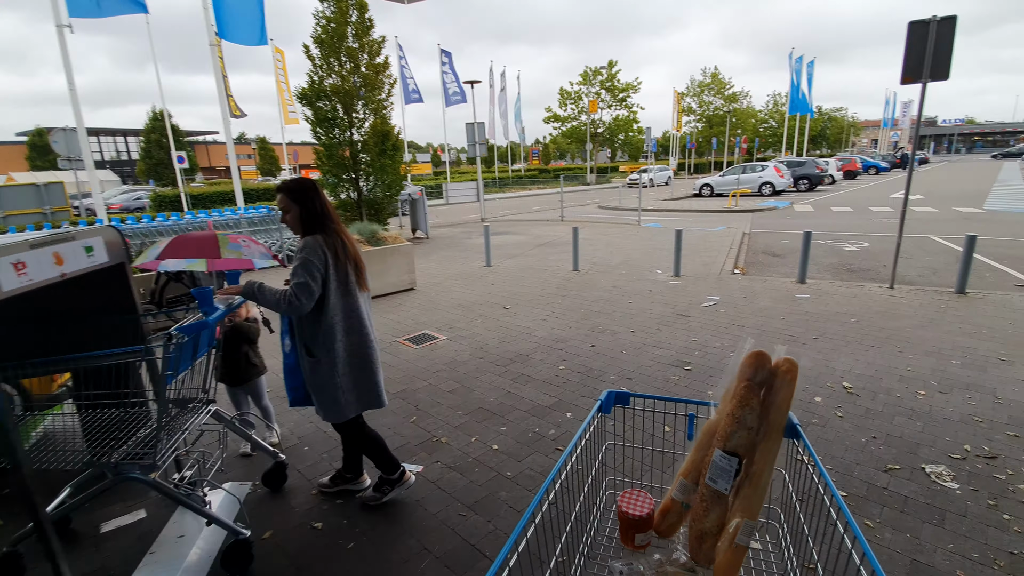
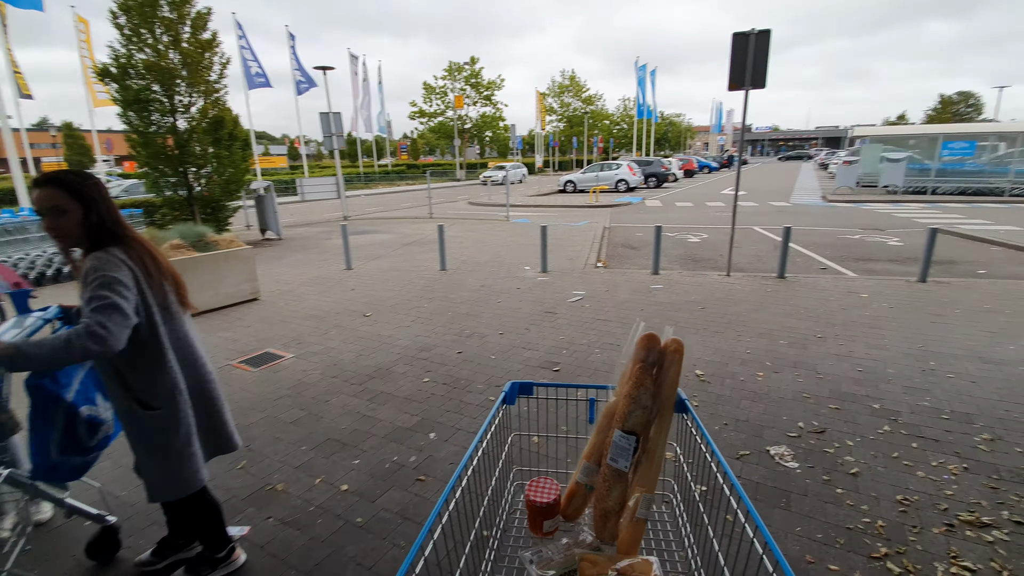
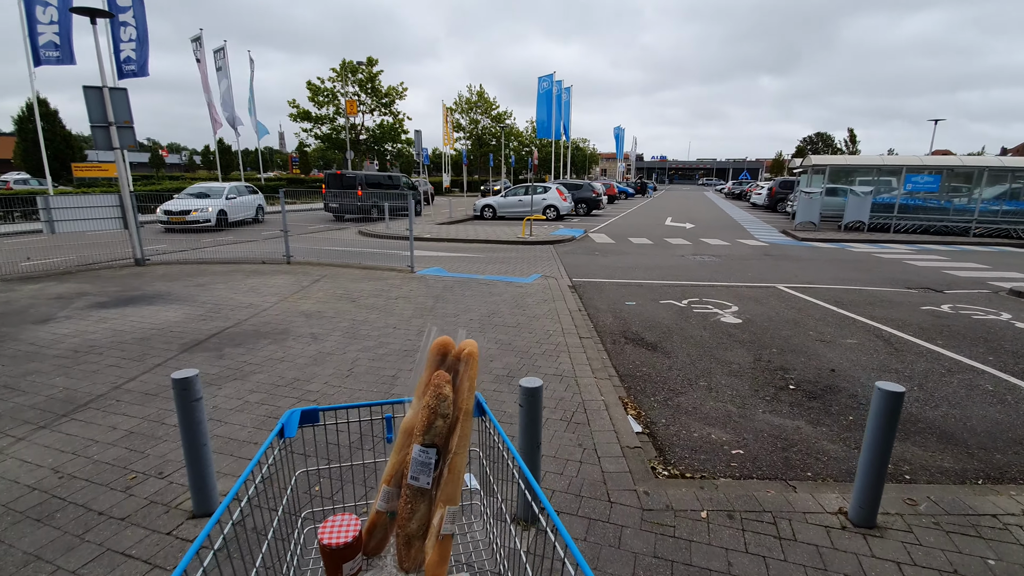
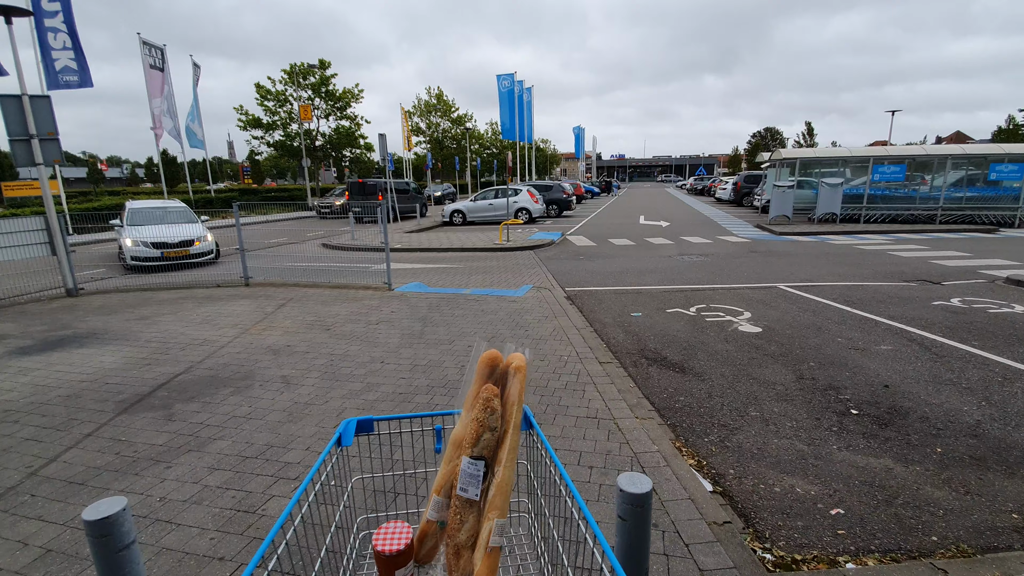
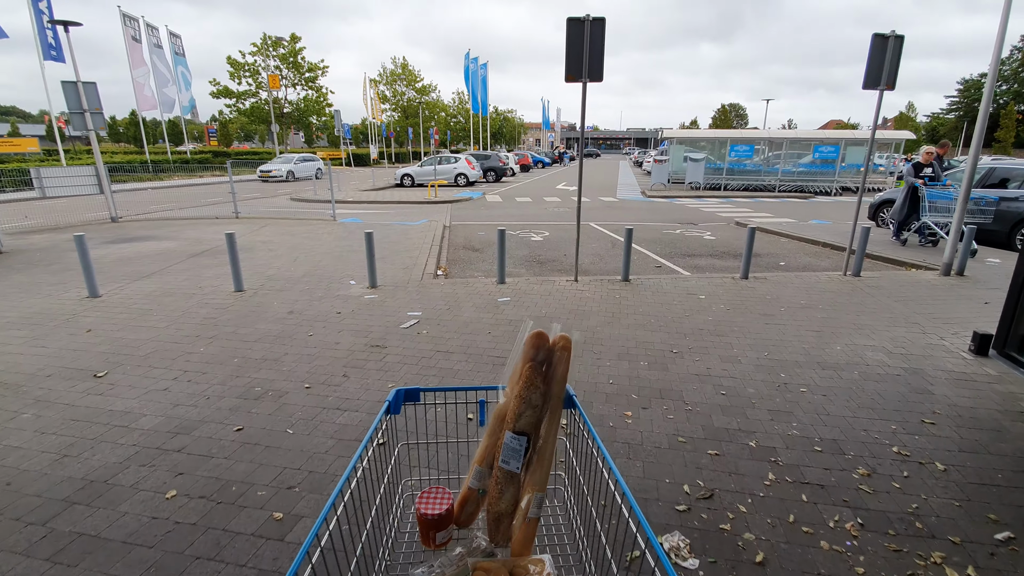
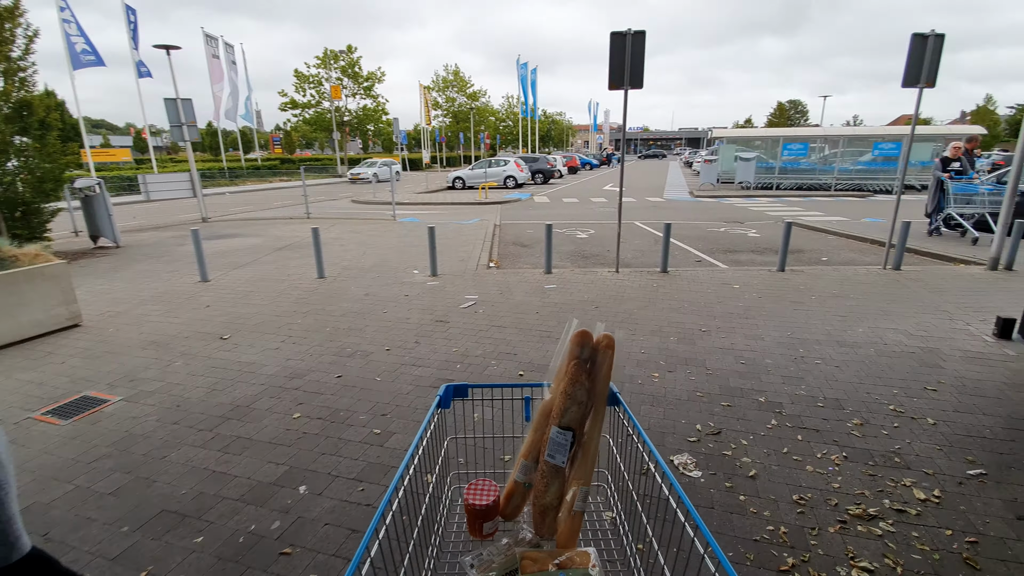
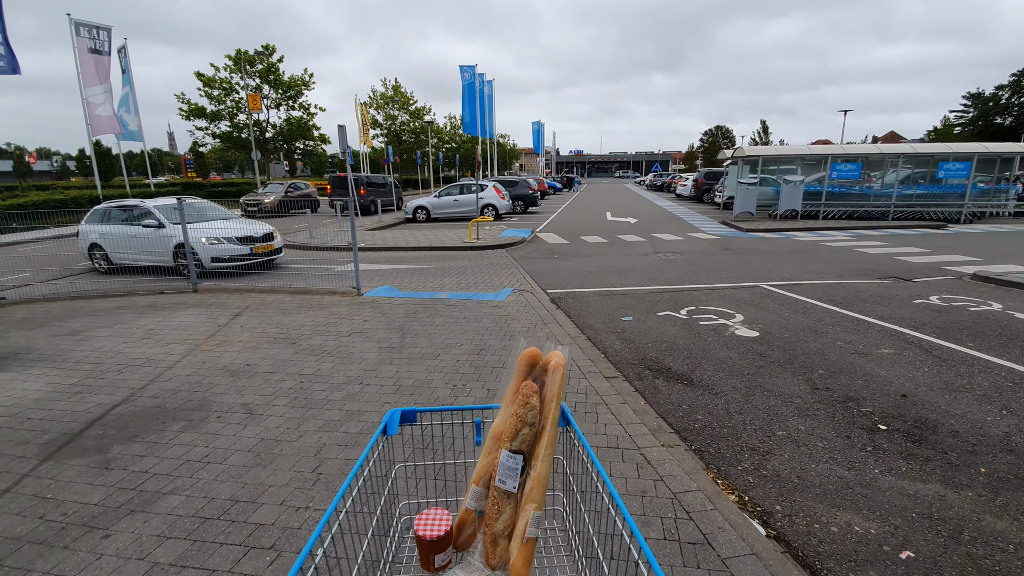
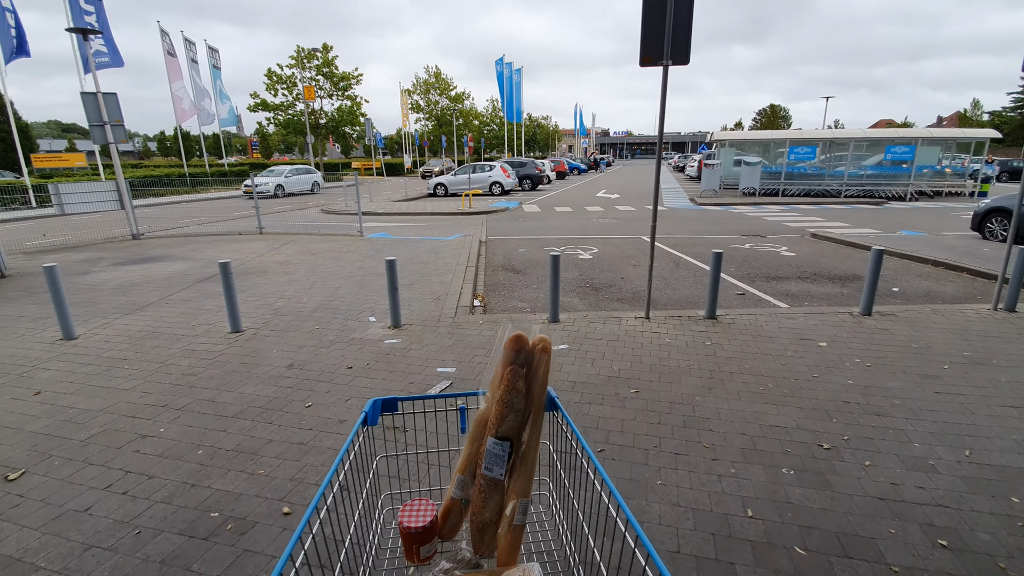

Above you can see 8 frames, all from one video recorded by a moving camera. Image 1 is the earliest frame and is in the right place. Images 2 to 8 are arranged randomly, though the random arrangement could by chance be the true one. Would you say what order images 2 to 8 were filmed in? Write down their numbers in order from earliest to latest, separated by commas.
2, 6, 5, 8, 3, 4, 7
